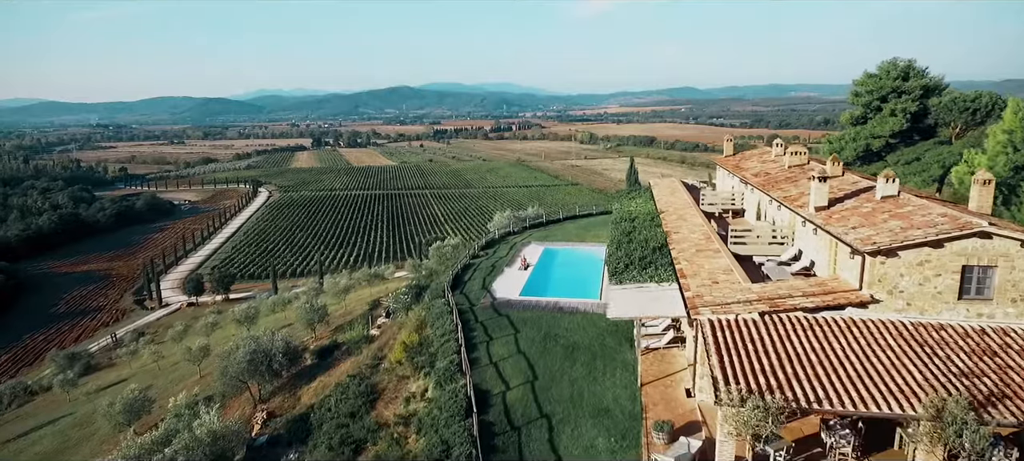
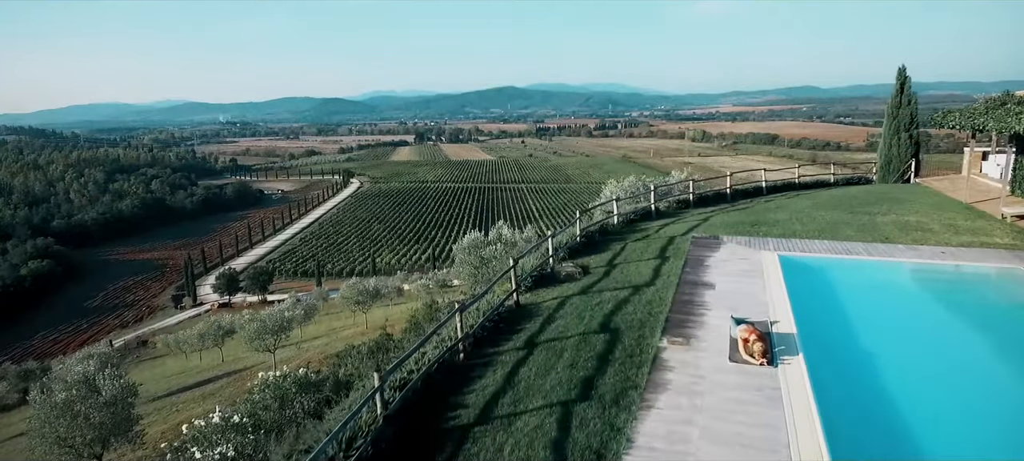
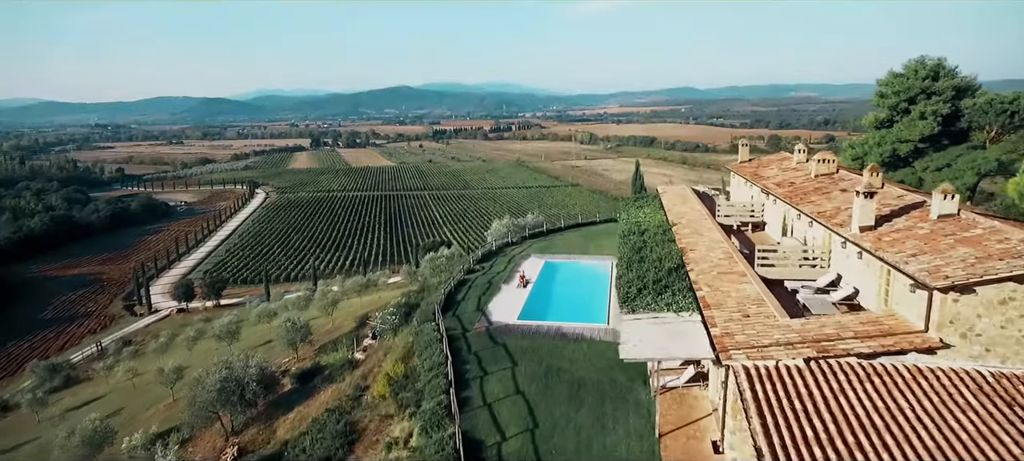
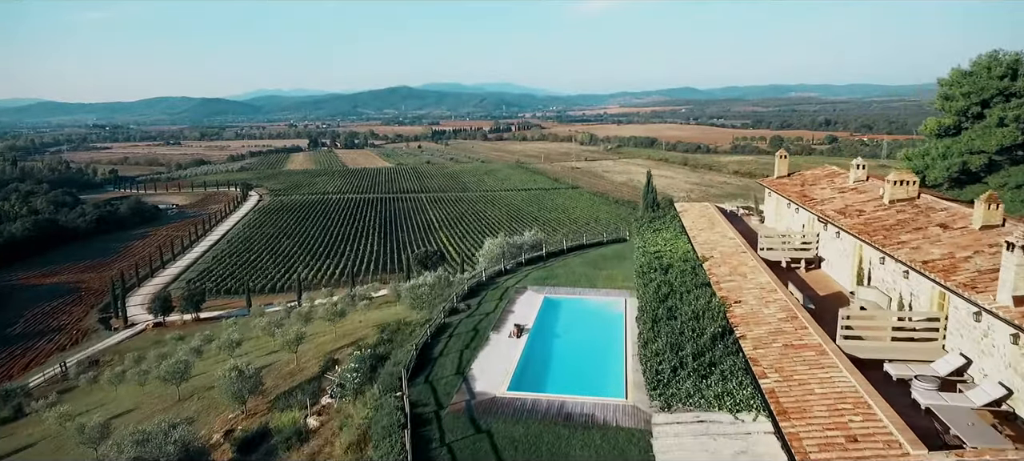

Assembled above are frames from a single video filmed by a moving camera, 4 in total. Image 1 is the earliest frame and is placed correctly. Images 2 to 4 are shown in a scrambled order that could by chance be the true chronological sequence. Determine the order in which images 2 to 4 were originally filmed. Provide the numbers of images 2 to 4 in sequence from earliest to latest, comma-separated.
3, 4, 2
